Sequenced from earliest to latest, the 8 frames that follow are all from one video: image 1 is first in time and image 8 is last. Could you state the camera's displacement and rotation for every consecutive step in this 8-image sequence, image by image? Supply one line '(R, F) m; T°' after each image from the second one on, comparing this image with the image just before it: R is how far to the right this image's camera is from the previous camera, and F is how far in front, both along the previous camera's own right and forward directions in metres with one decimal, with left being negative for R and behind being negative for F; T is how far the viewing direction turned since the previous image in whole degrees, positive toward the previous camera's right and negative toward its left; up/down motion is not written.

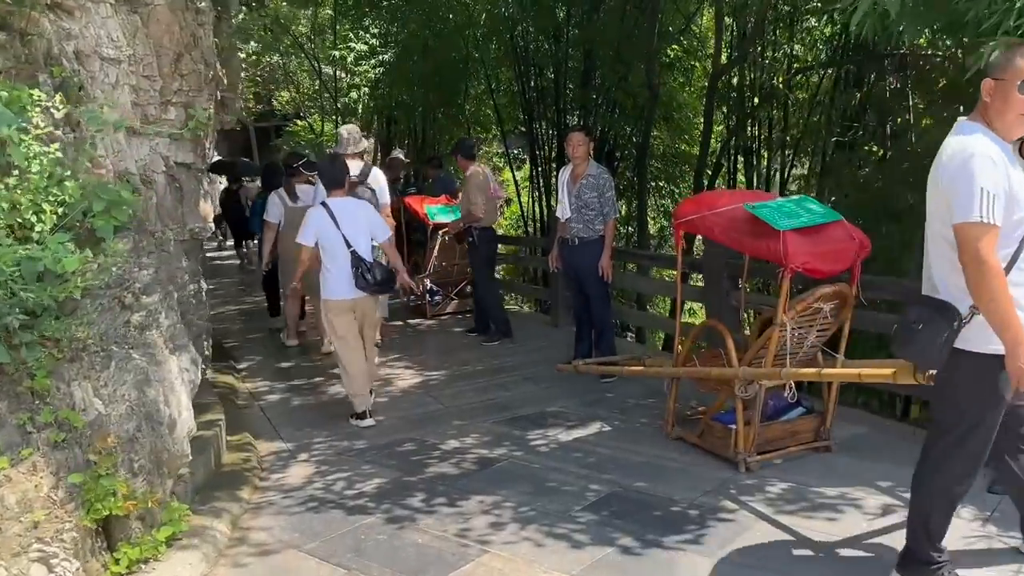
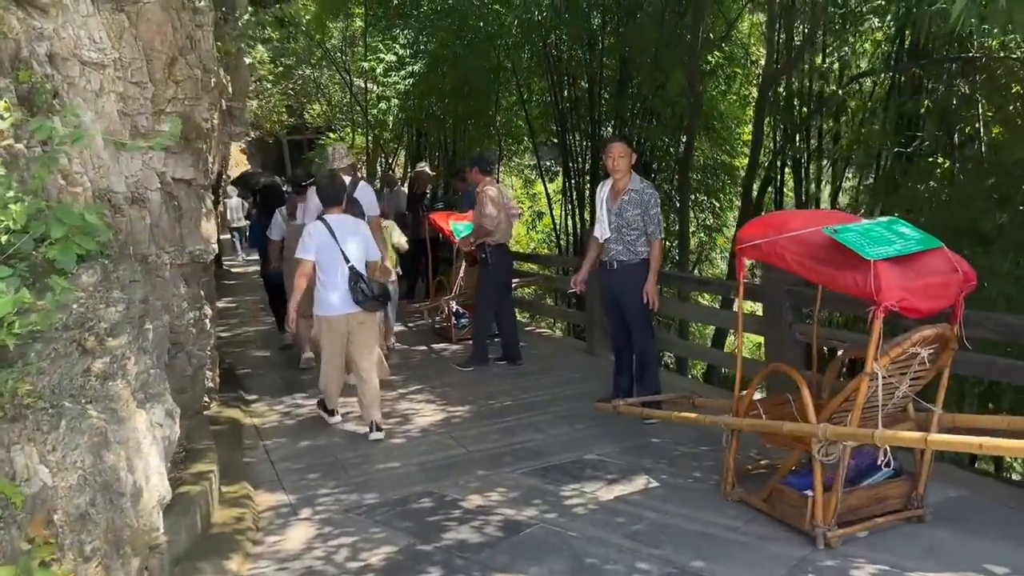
(0.0, +0.5) m; -2°
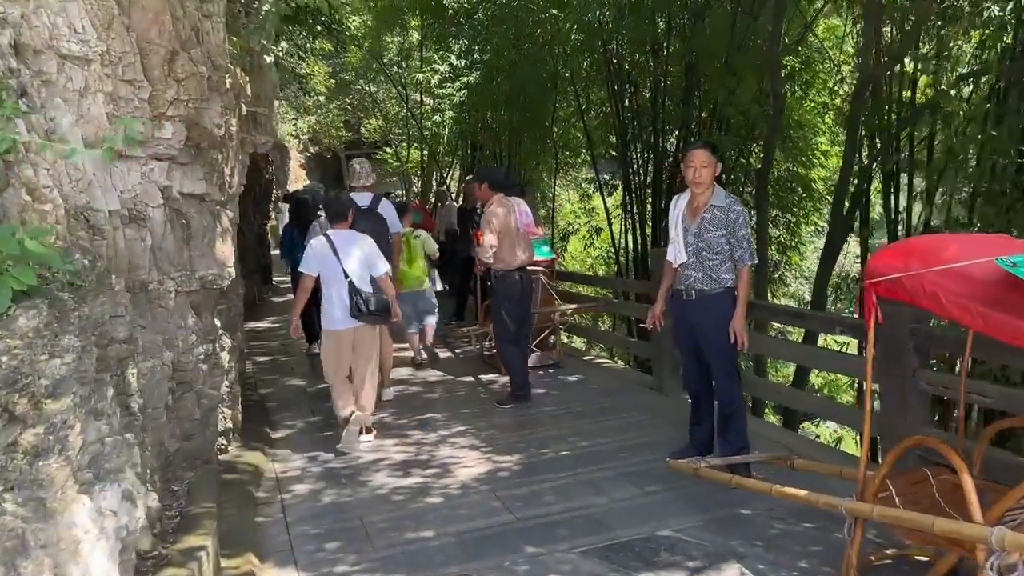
(0.0, +0.7) m; -4°
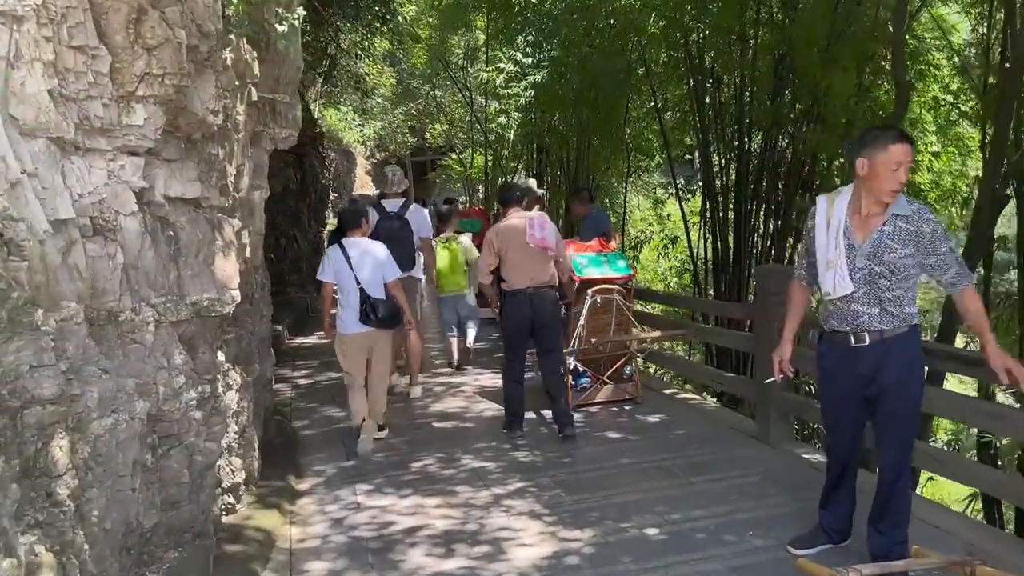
(0.0, +0.9) m; -5°
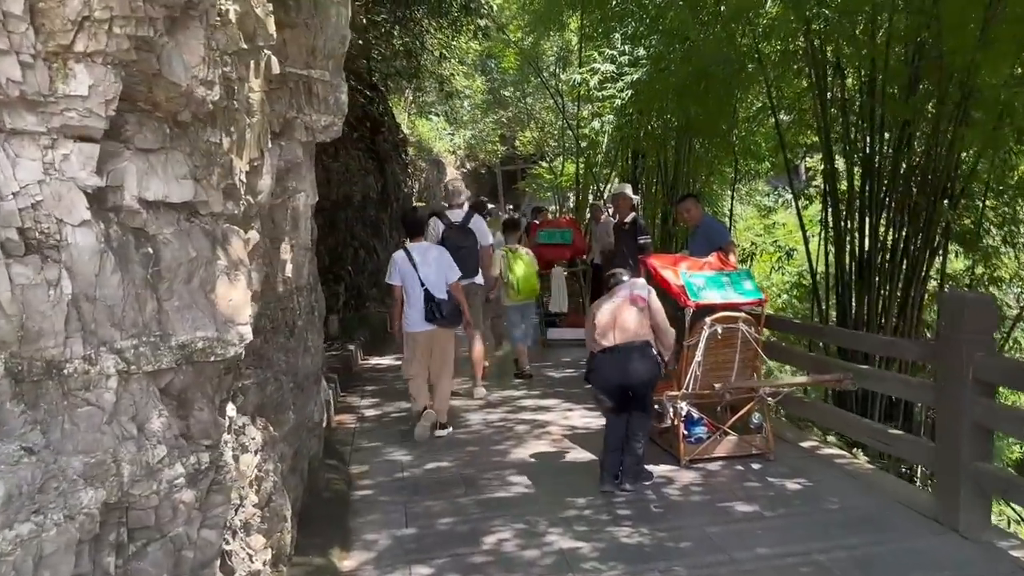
(0.0, +1.0) m; -6°
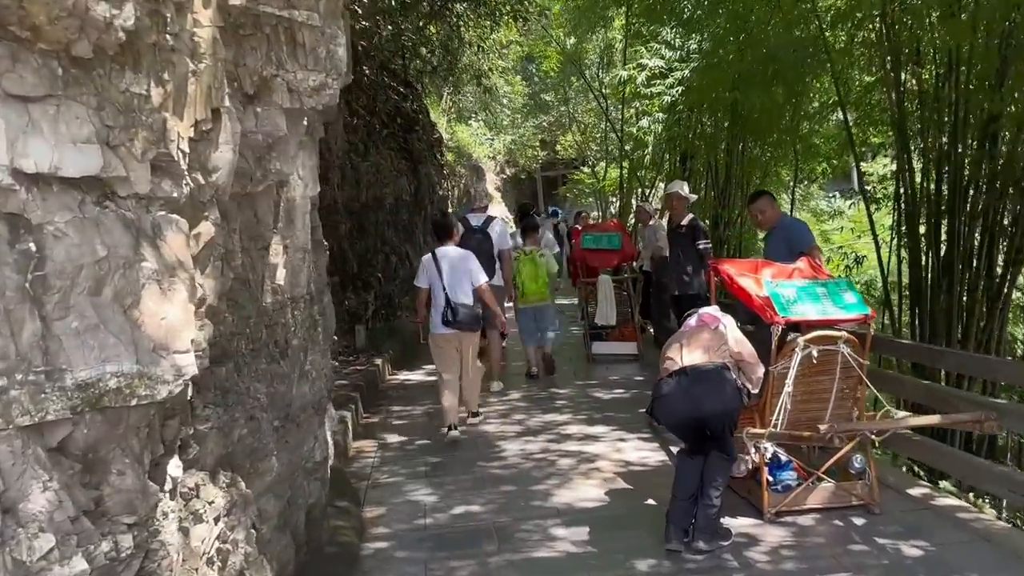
(0.0, +0.8) m; -3°
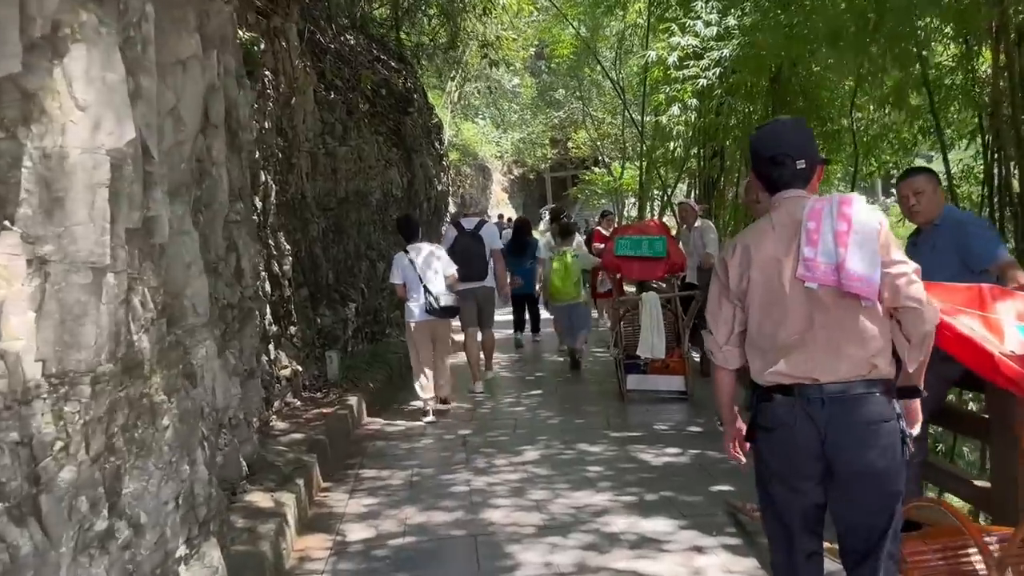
(-0.1, +1.7) m; 0°
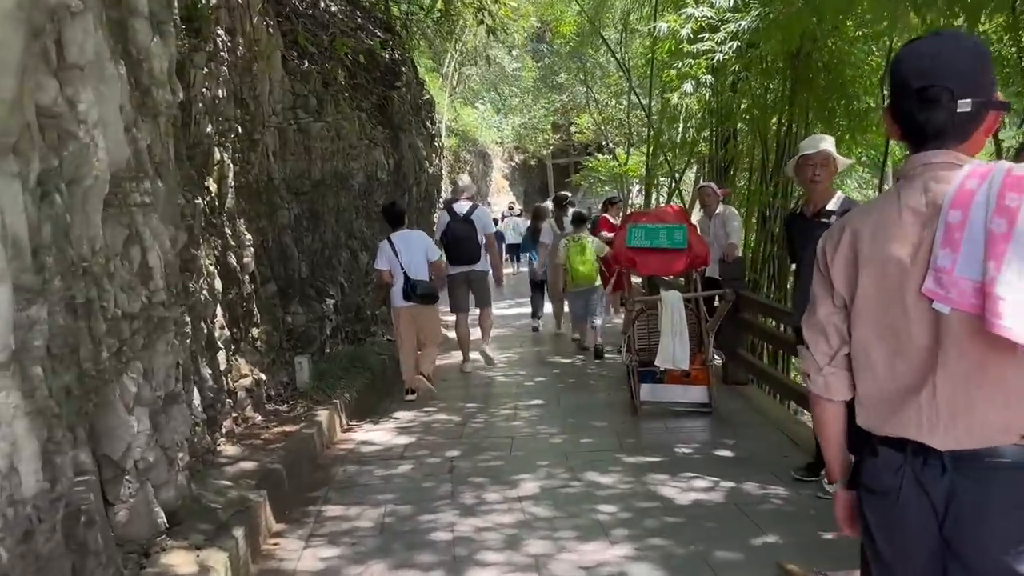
(0.0, +0.8) m; 0°
